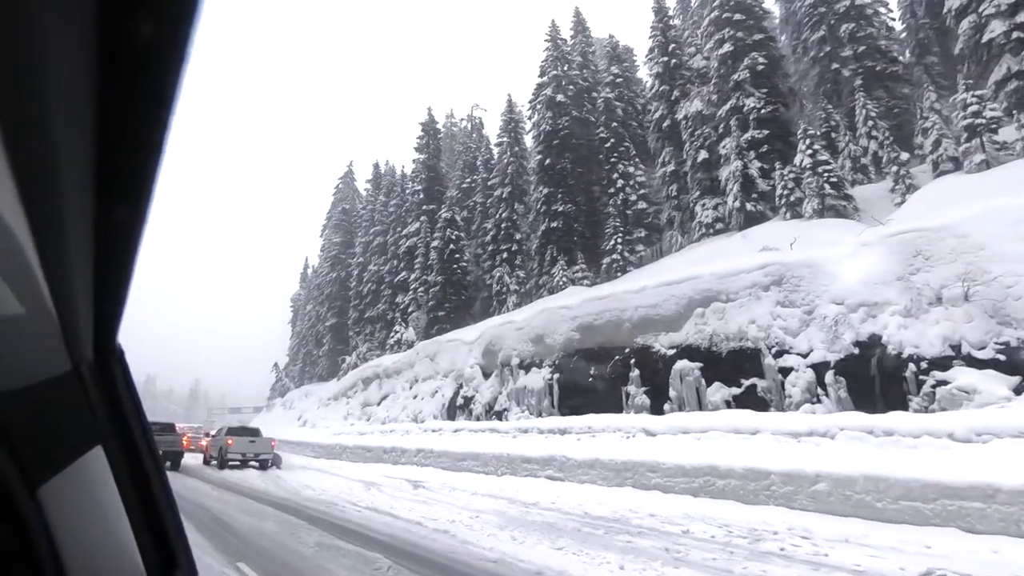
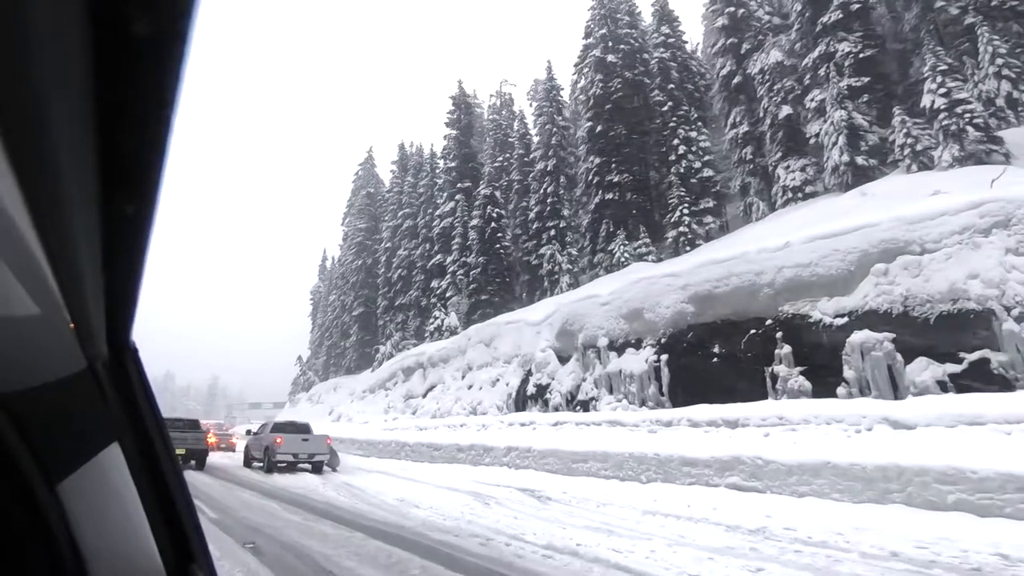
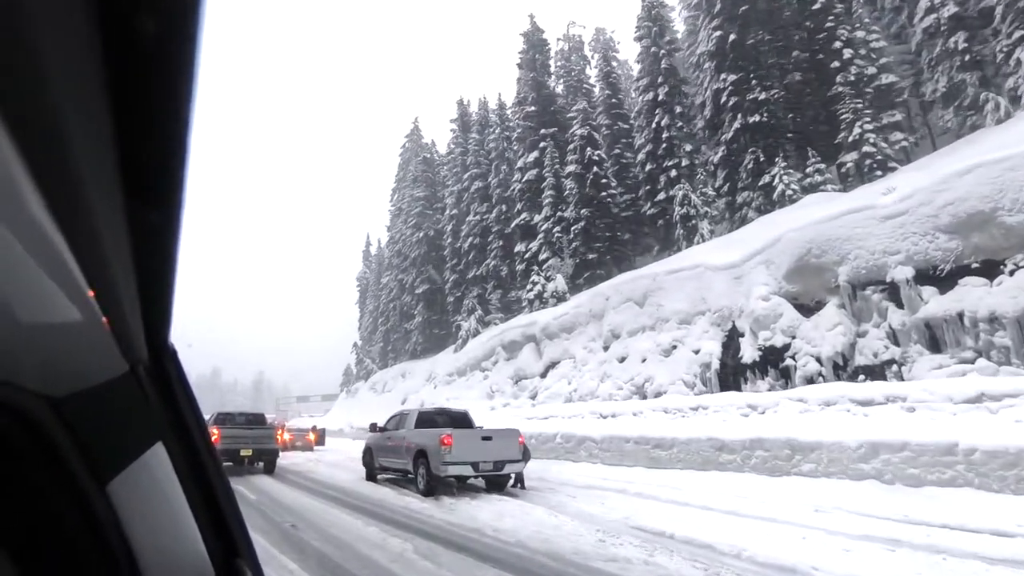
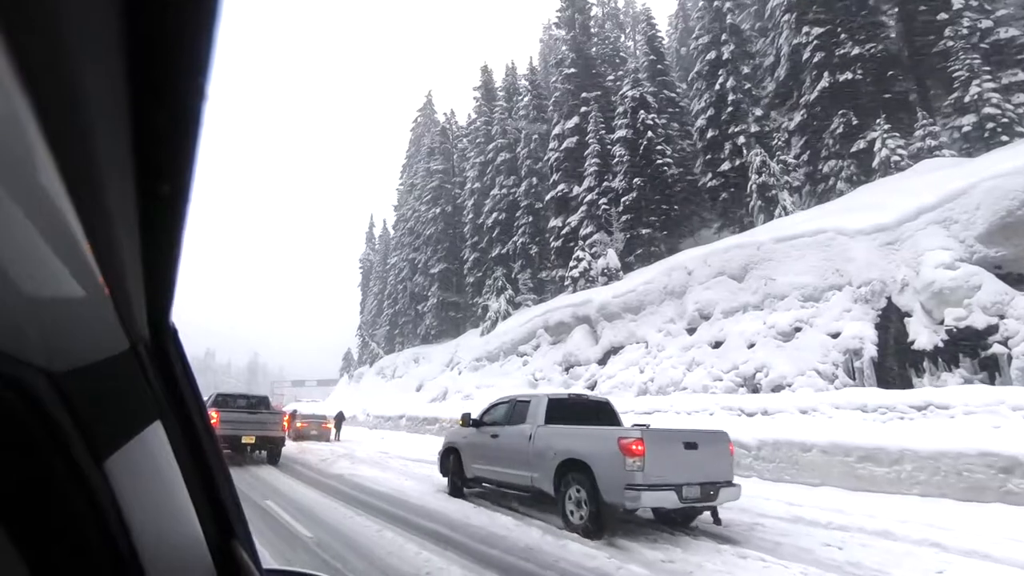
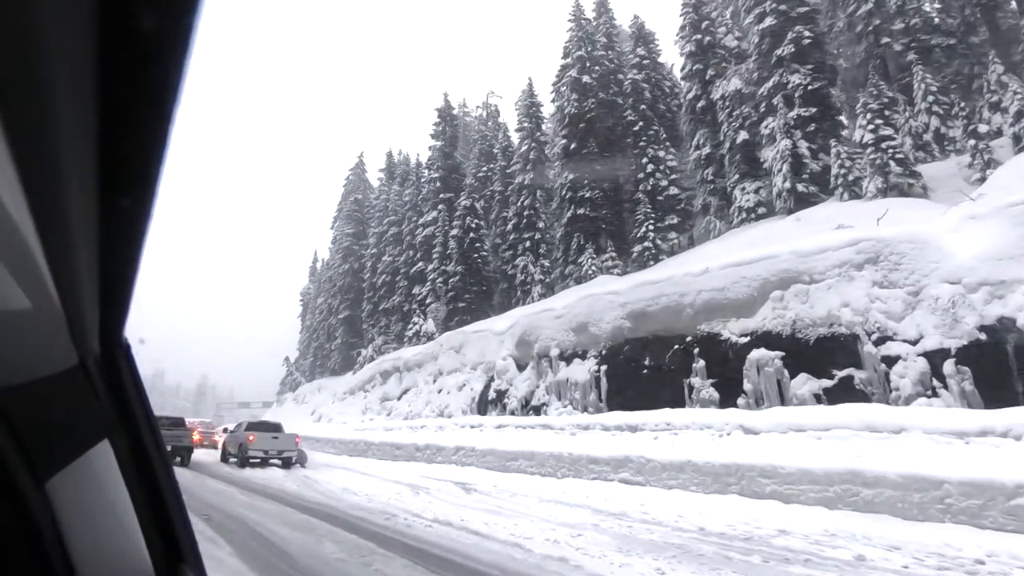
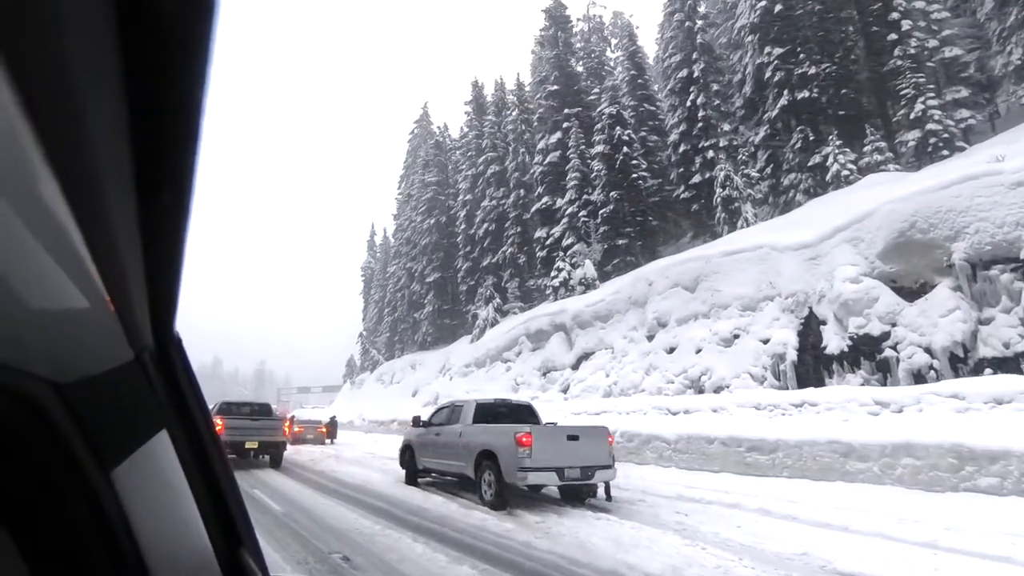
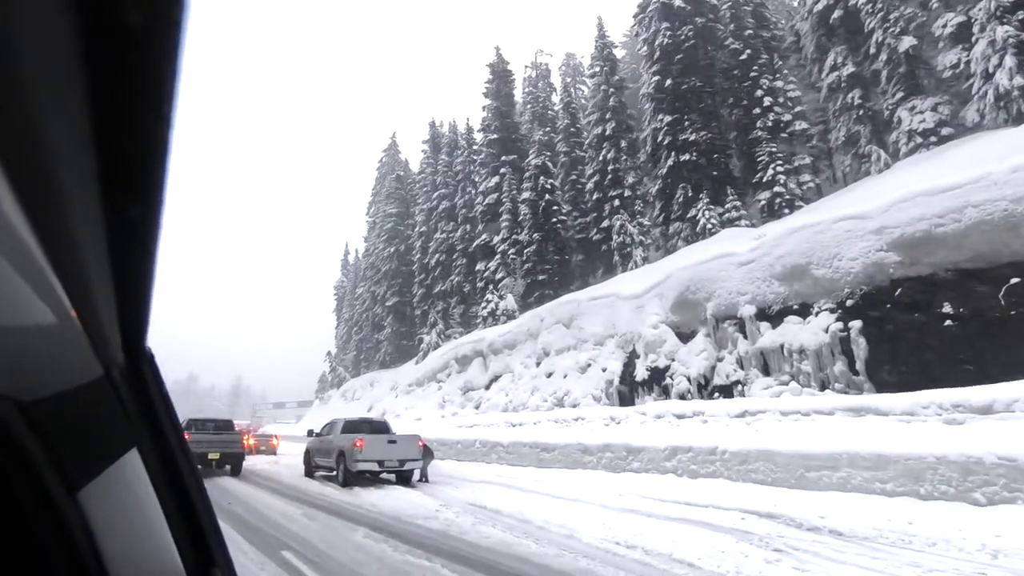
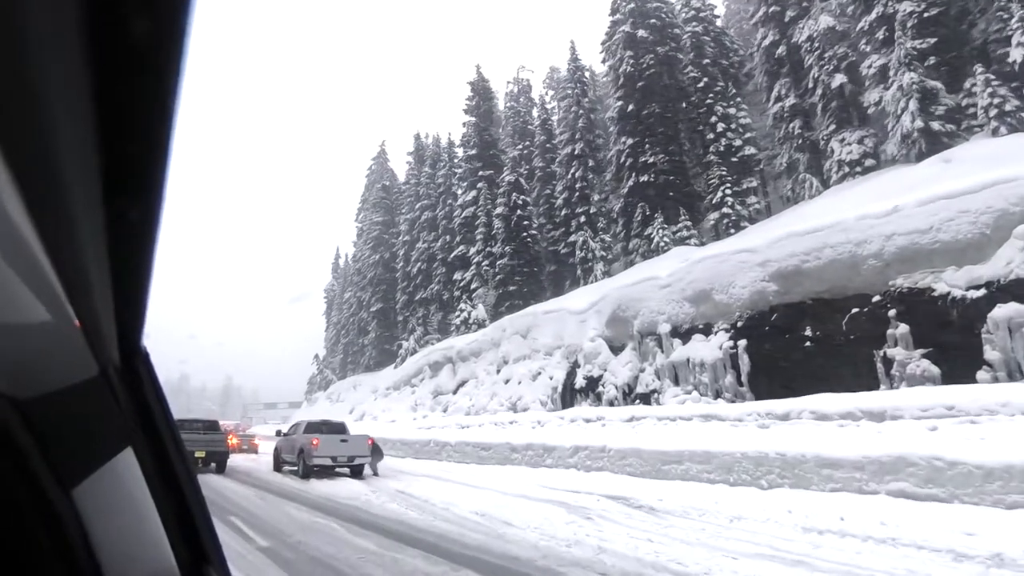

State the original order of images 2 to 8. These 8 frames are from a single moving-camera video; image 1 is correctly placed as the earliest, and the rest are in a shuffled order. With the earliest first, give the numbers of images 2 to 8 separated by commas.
5, 2, 8, 7, 3, 6, 4
